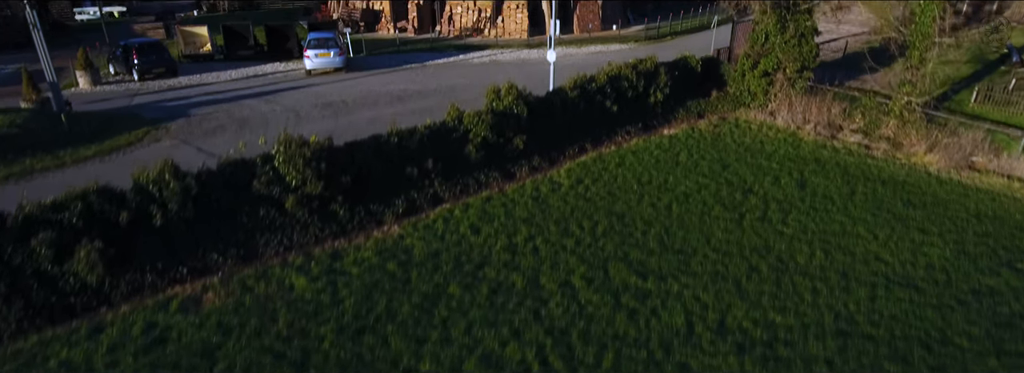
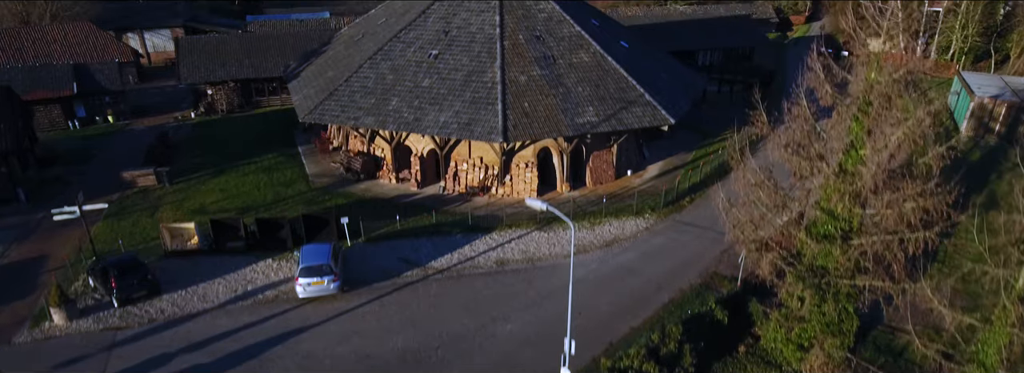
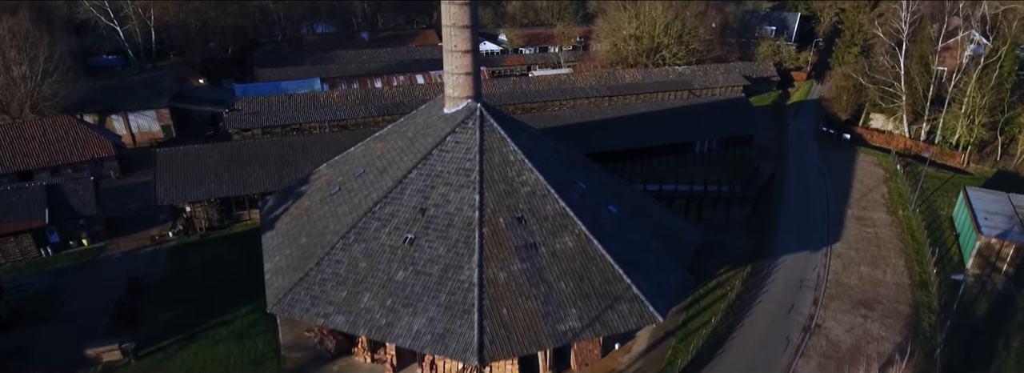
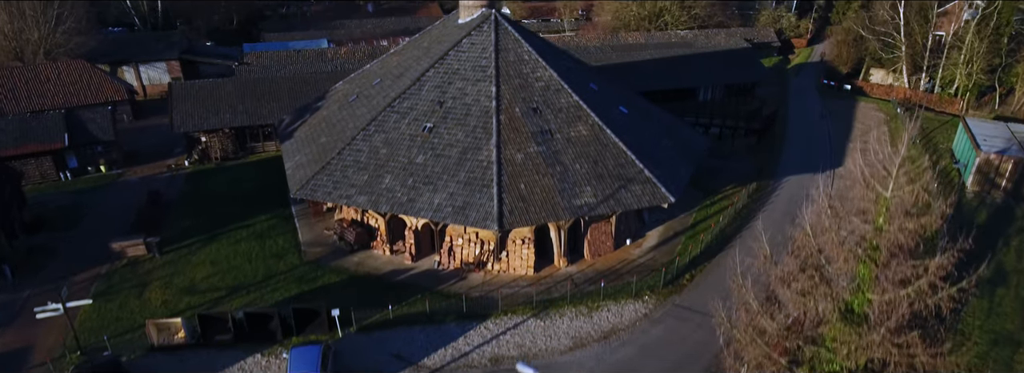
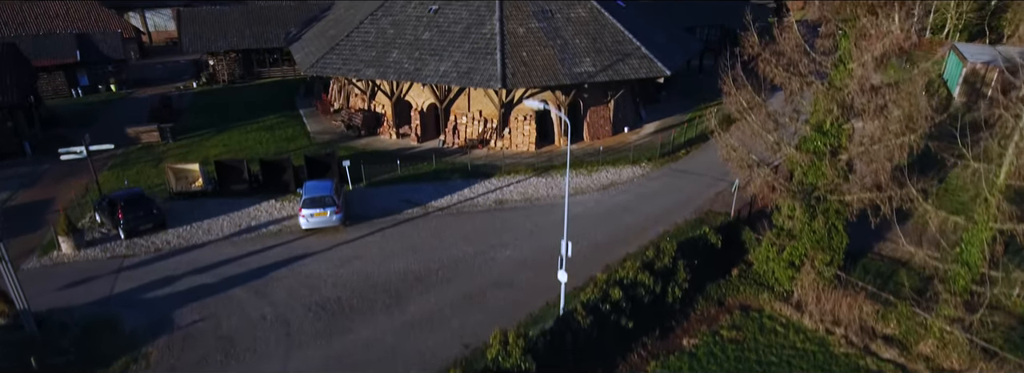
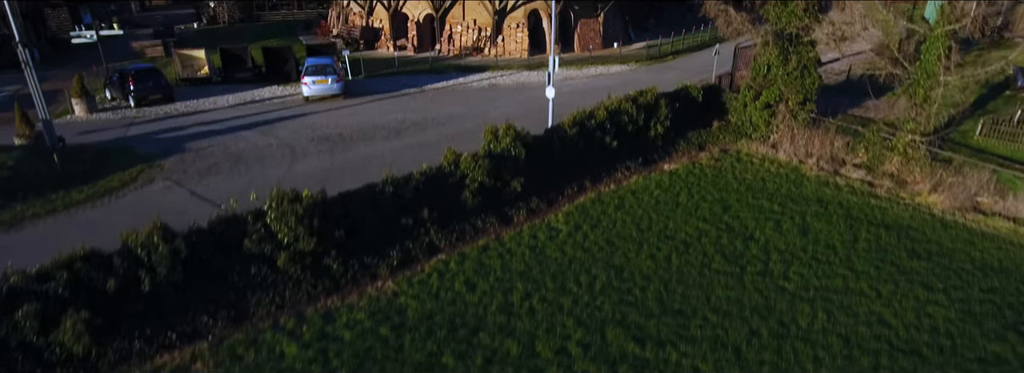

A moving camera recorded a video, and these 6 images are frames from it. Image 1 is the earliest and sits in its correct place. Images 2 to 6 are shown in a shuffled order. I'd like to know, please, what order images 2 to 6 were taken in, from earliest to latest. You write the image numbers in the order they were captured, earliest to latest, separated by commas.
6, 5, 2, 4, 3
